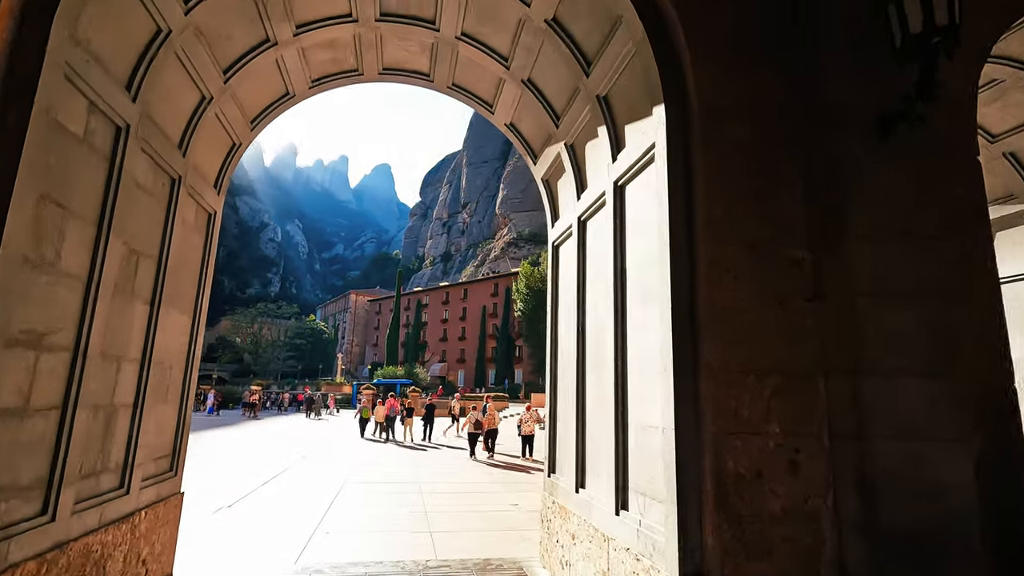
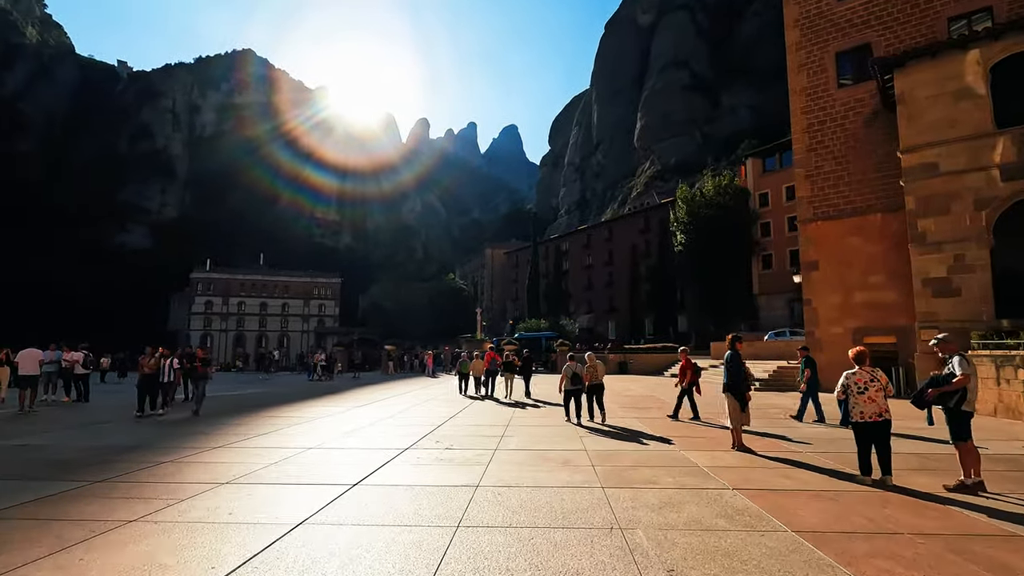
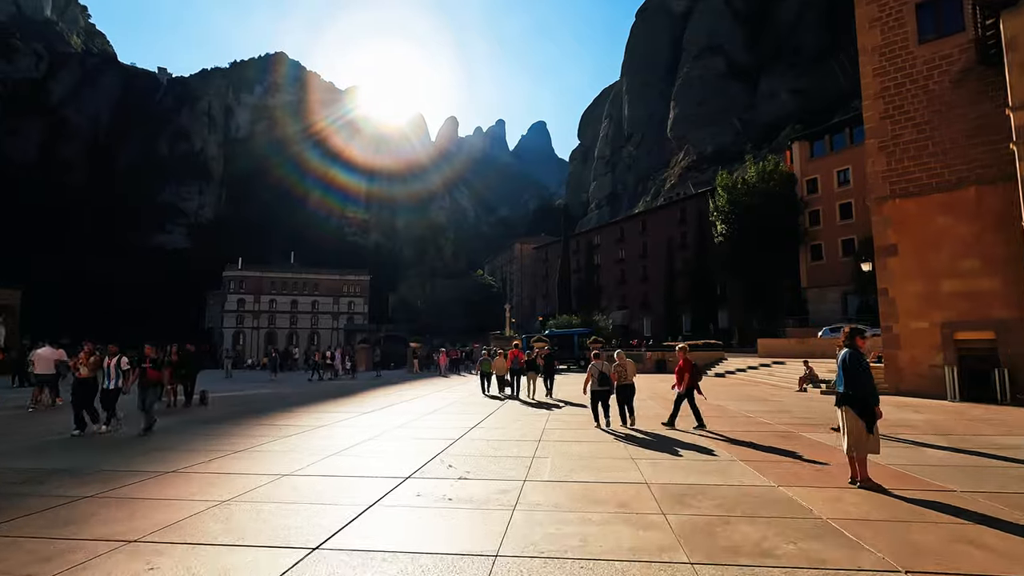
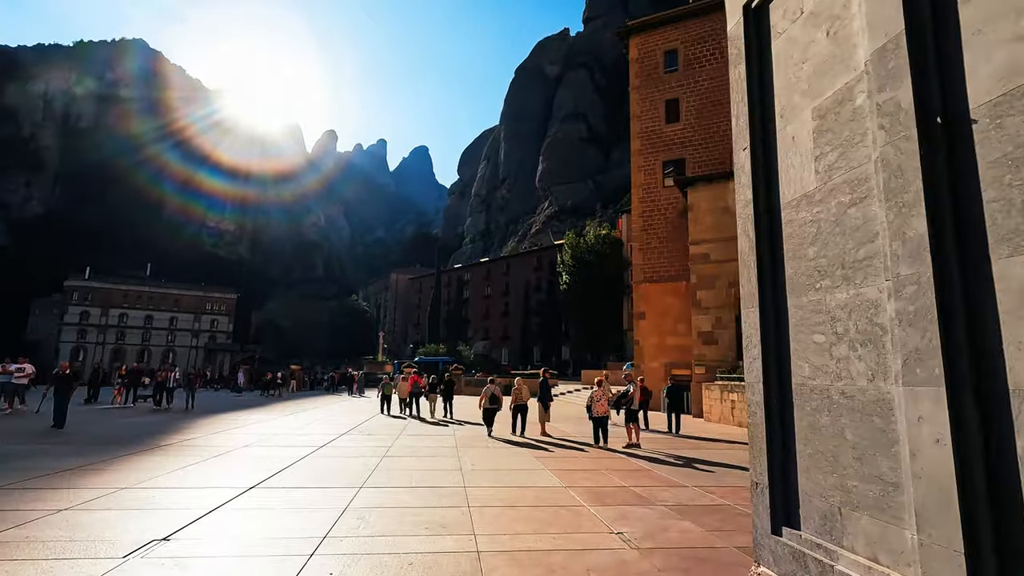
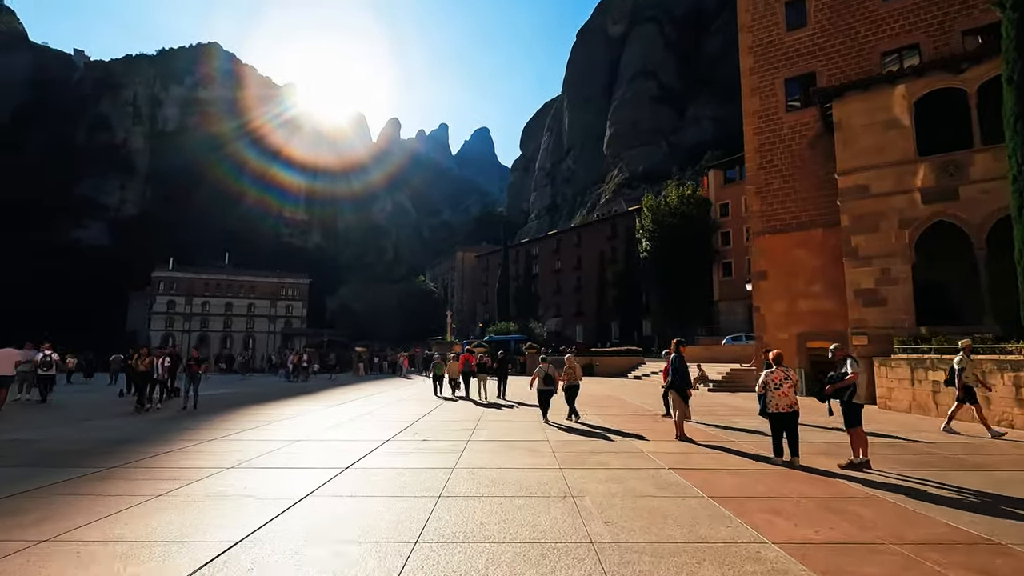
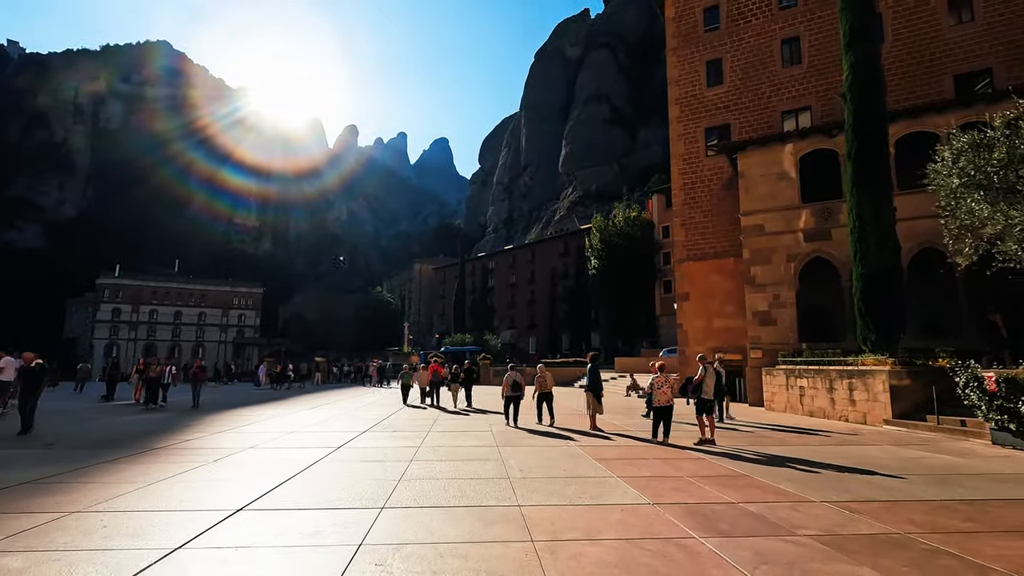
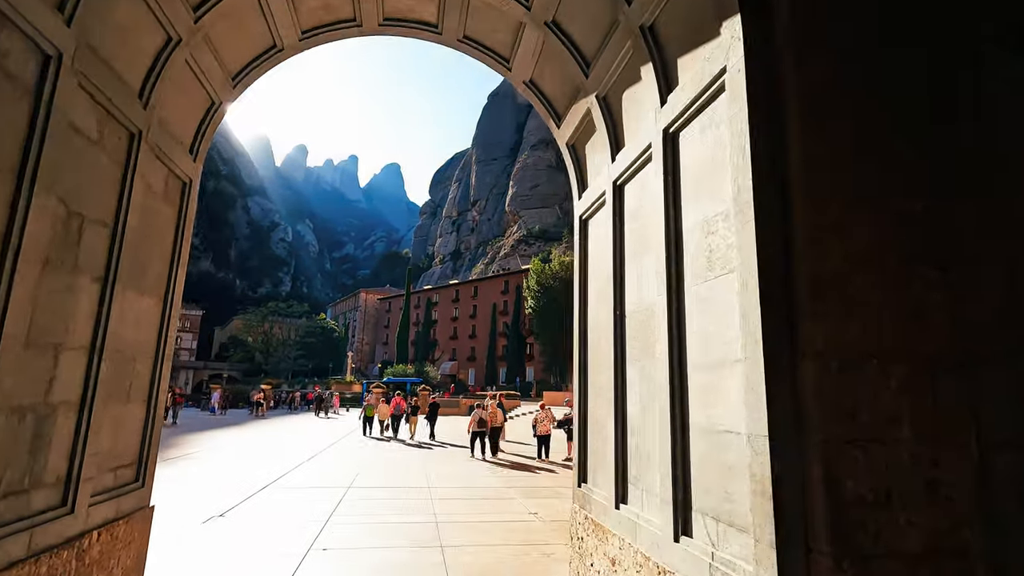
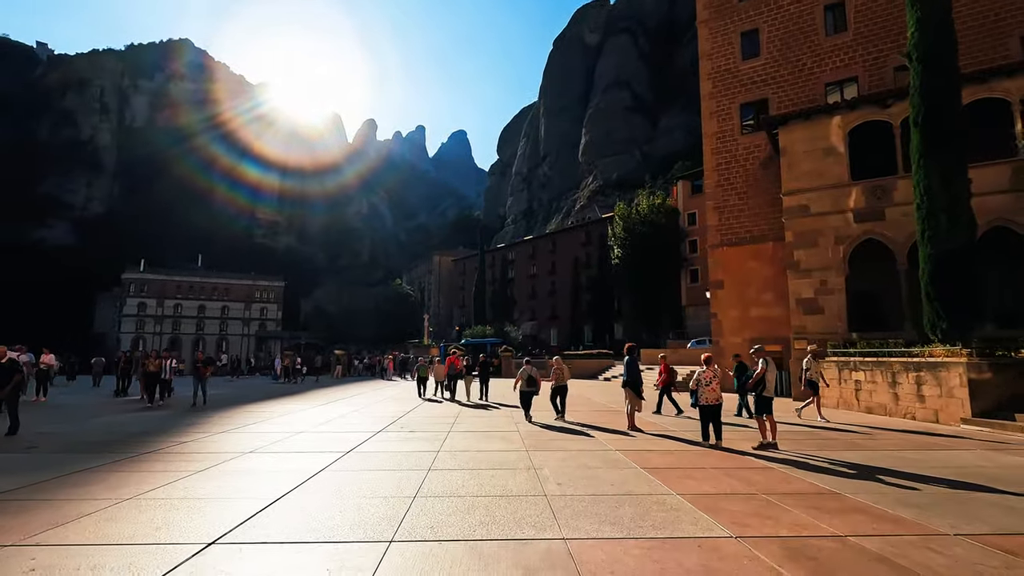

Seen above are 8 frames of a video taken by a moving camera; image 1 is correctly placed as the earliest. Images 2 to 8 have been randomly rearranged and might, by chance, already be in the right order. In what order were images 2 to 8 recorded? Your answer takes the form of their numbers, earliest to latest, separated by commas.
7, 4, 6, 8, 5, 2, 3
